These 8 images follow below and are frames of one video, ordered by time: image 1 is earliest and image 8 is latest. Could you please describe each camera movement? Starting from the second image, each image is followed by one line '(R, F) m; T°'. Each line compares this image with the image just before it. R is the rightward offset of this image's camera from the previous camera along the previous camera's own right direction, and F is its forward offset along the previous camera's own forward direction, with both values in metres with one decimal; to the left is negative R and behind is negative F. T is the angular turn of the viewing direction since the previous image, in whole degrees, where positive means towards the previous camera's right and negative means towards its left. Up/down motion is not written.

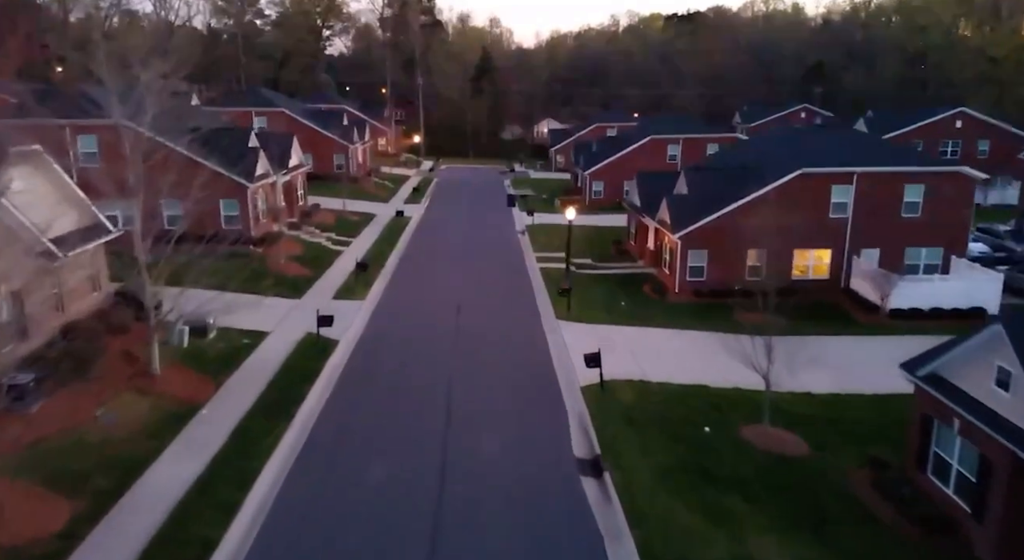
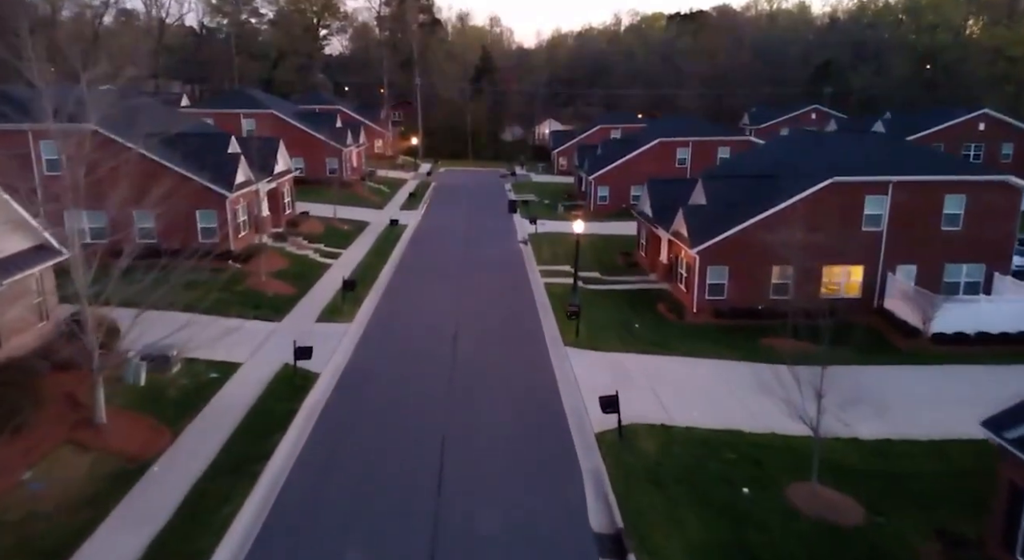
(-0.1, +2.3) m; 0°
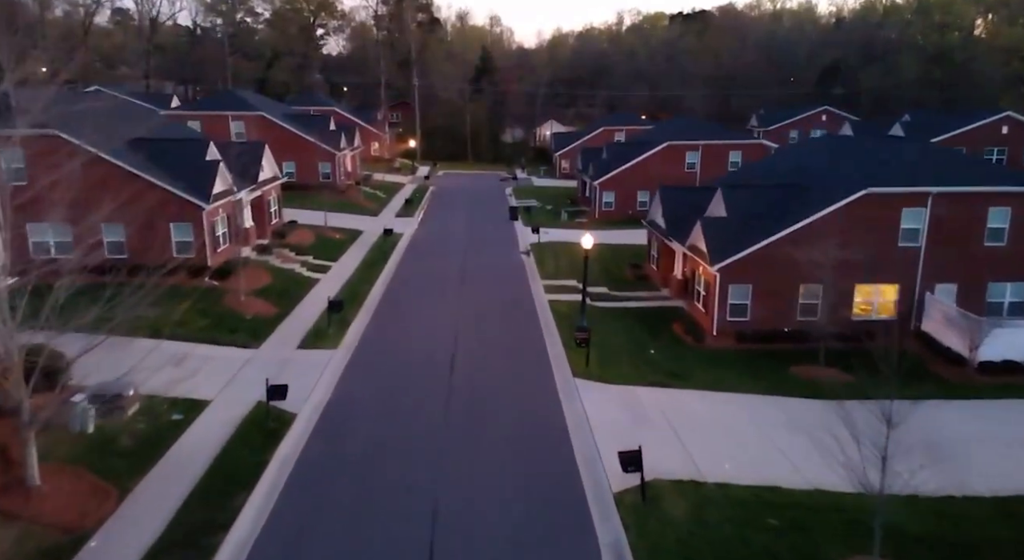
(-0.1, +2.1) m; 0°
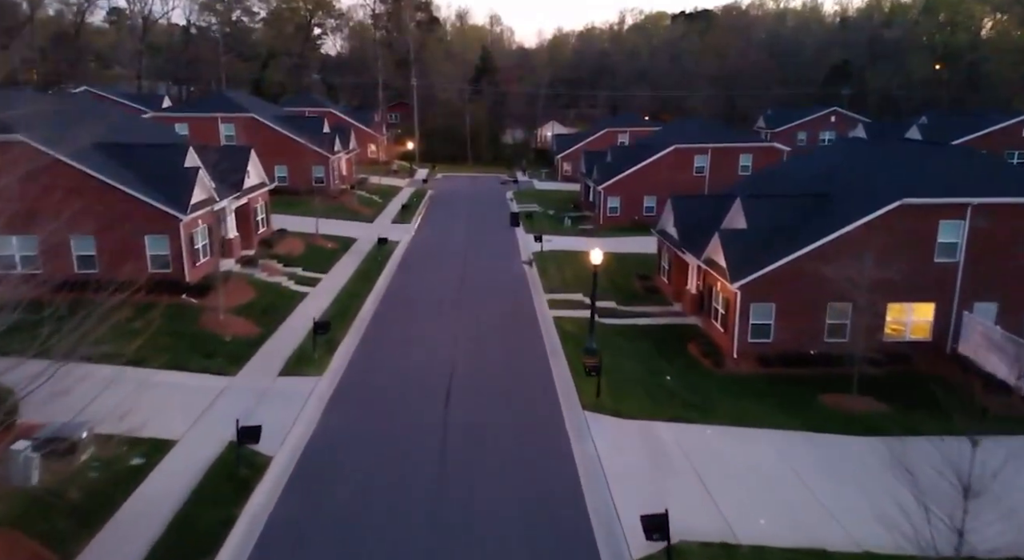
(-0.1, +1.8) m; 0°
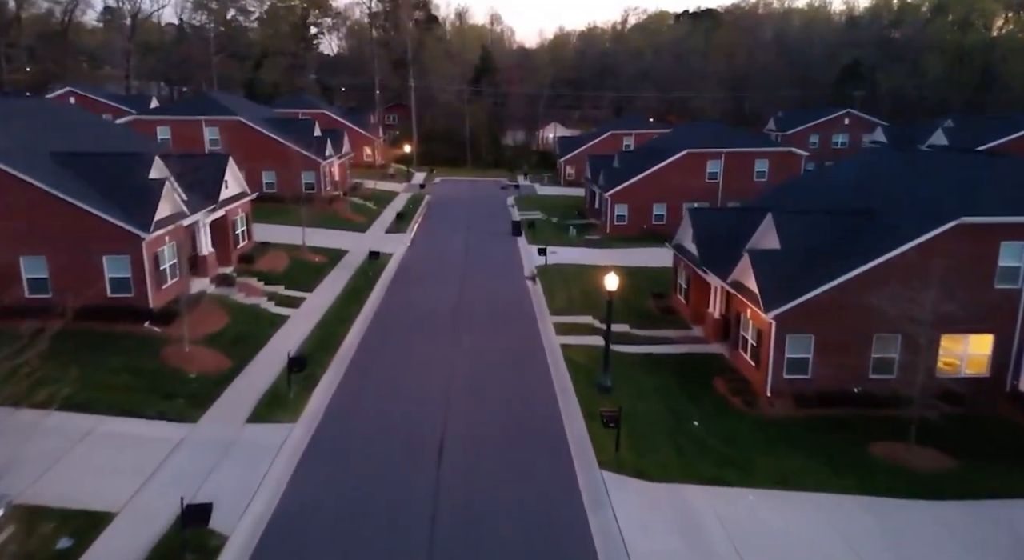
(-0.1, +2.4) m; 0°
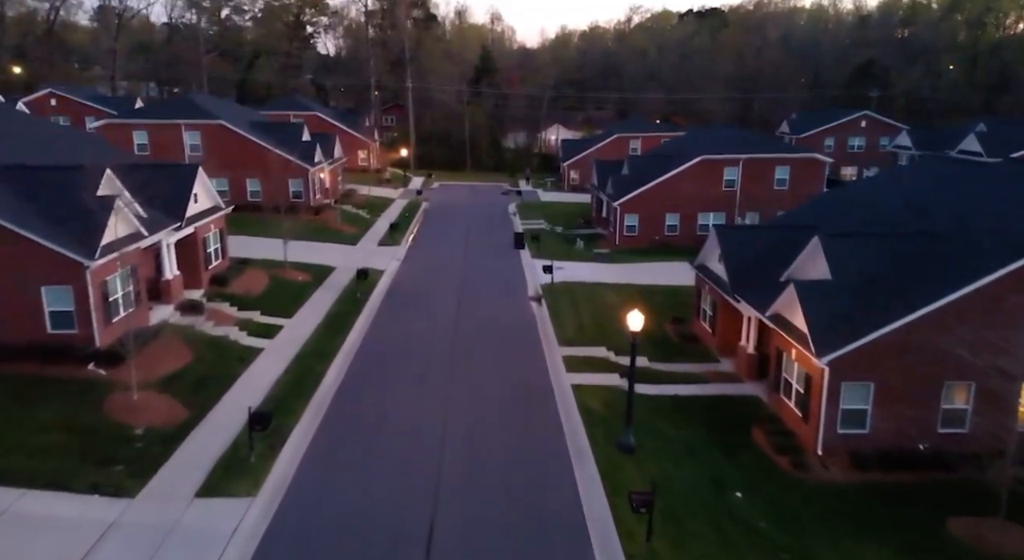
(-0.1, +2.7) m; 0°
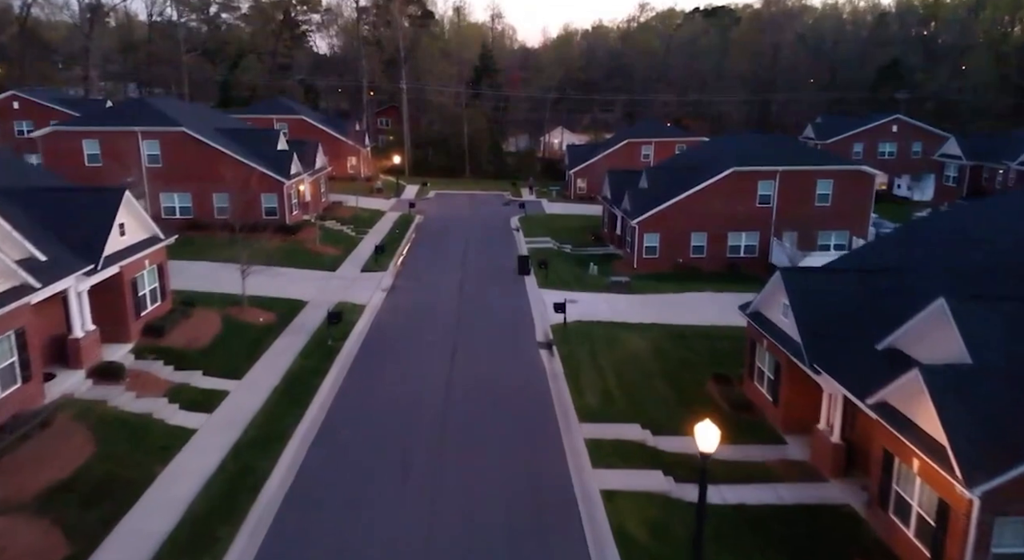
(-0.2, +4.6) m; 0°
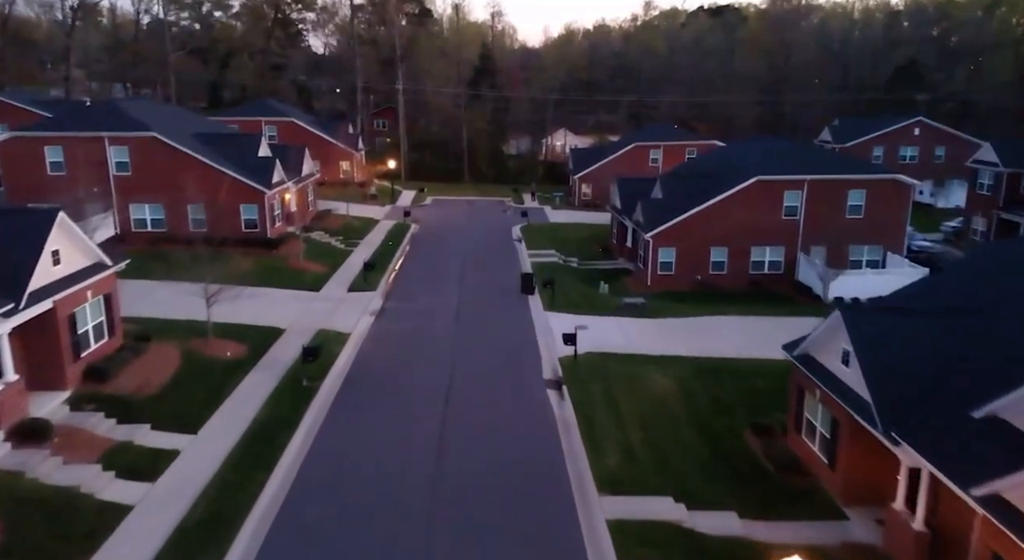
(-0.1, +2.8) m; 0°
